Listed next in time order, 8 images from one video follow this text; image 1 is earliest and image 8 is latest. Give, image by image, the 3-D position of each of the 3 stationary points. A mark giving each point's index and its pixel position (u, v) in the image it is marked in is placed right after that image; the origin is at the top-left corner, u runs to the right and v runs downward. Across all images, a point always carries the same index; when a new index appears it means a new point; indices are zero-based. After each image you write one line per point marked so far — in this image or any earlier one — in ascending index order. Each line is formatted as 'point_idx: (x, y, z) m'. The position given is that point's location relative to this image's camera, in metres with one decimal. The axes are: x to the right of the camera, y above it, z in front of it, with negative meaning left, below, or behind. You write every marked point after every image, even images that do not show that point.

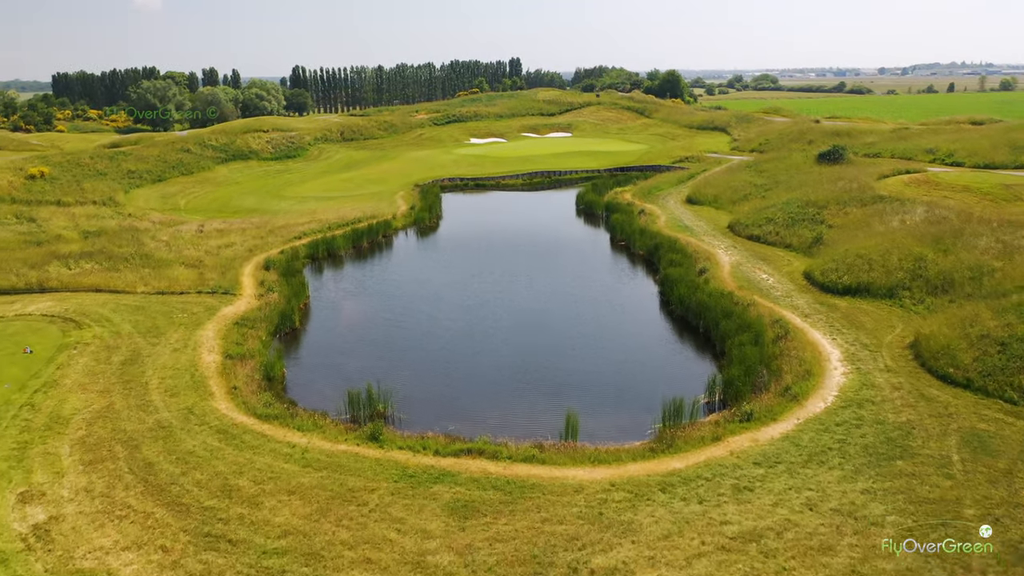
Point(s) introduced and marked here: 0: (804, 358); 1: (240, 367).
0: (+6.7, -1.6, +18.4) m
1: (-6.5, -1.9, +18.9) m
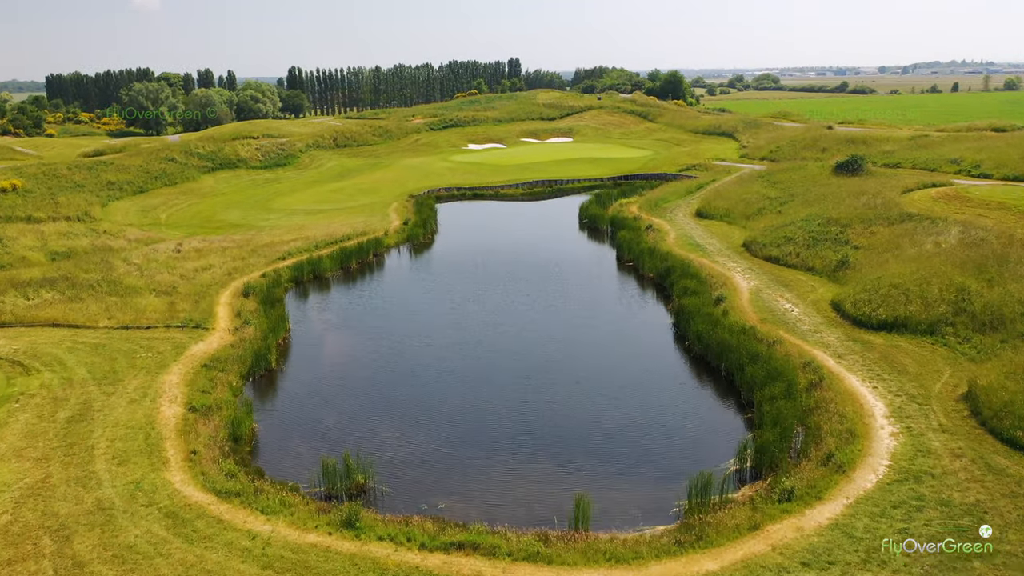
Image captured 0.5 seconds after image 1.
0: (+6.7, -2.5, +16.1) m
1: (-6.5, -2.9, +16.7) m
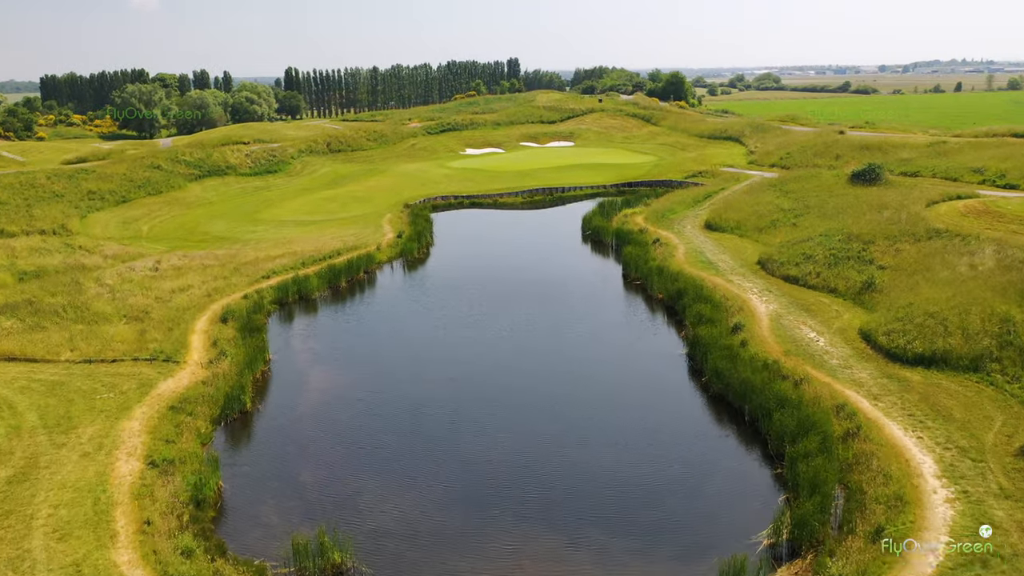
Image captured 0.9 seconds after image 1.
0: (+6.7, -3.3, +14.1) m
1: (-6.5, -3.6, +14.7) m
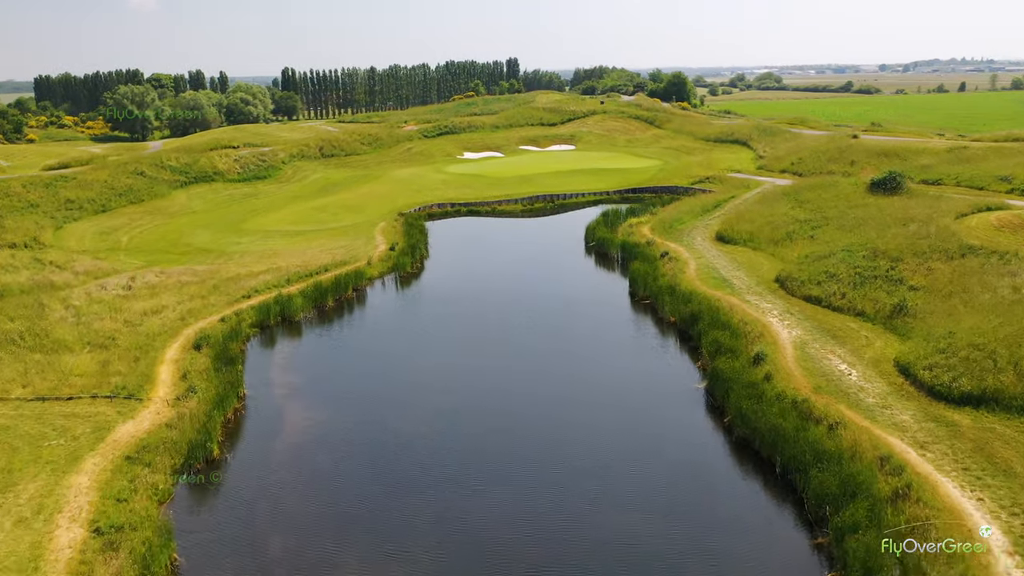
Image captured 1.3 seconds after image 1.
0: (+6.7, -4.0, +12.1) m
1: (-6.5, -4.3, +12.6) m
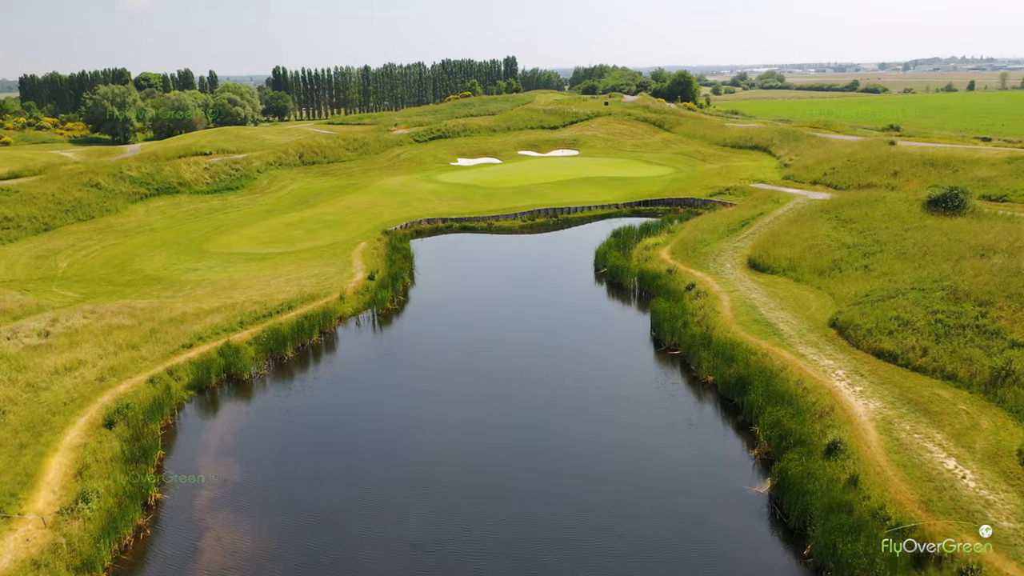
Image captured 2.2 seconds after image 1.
0: (+6.7, -5.3, +7.2) m
1: (-6.5, -5.7, +7.7) m
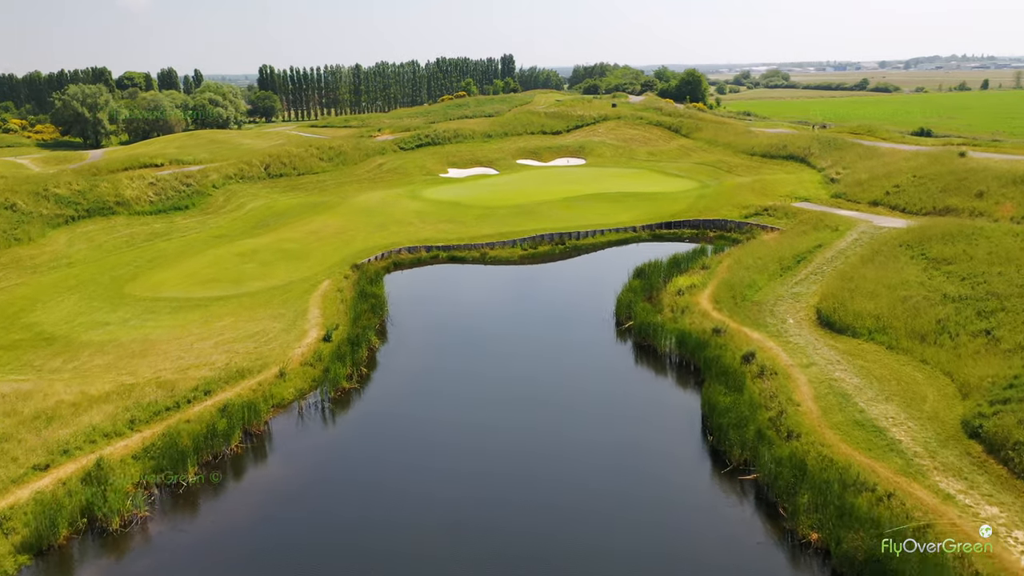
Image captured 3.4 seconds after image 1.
0: (+6.8, -7.2, +0.3) m
1: (-6.4, -7.6, +0.8) m
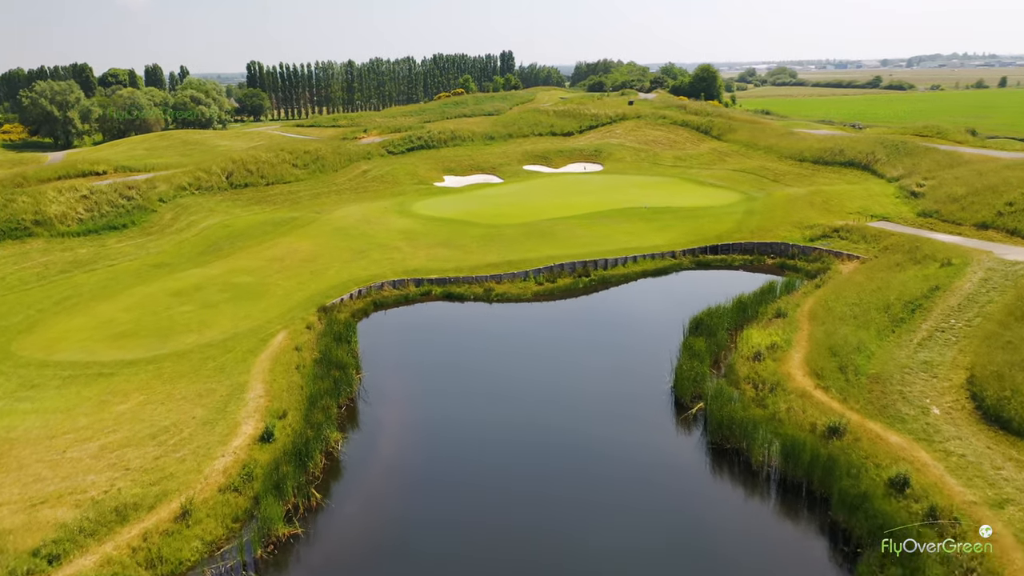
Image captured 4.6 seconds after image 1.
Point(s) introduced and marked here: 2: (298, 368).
0: (+7.3, -8.7, -6.8) m
1: (-5.9, -9.1, -6.3) m
2: (-5.3, -1.9, +19.6) m
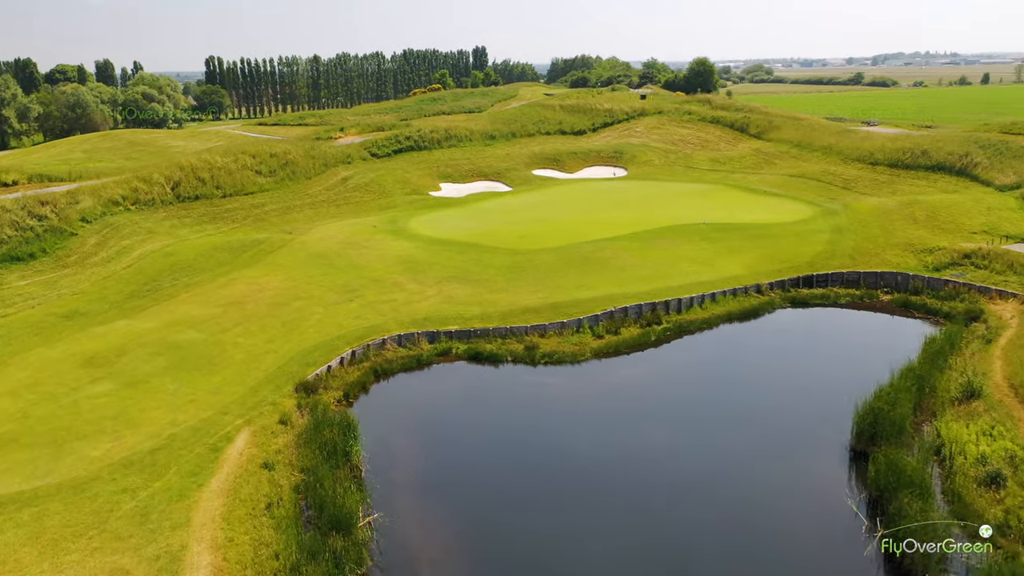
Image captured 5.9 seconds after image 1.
0: (+10.0, -10.1, -13.7) m
1: (-3.2, -10.6, -13.9) m
2: (-3.7, -3.4, +12.1) m
